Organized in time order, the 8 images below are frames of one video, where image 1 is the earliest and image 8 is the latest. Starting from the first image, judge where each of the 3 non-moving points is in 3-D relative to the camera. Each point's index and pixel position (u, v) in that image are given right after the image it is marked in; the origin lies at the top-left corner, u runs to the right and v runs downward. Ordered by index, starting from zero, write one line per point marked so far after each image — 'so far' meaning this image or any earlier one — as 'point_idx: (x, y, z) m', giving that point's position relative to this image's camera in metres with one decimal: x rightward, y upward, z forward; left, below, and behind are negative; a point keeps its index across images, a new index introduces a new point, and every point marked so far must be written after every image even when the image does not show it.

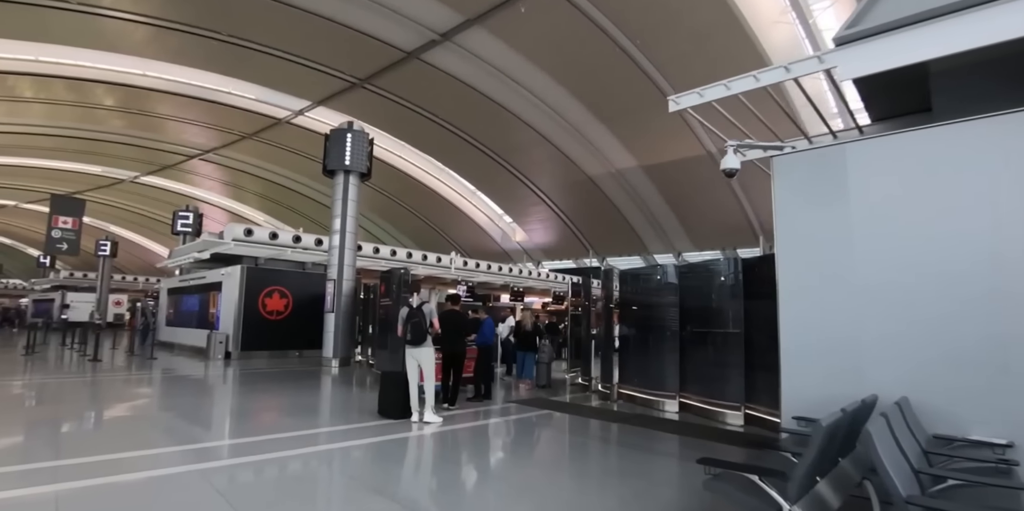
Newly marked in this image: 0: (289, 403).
0: (-3.4, -2.3, +7.7) m
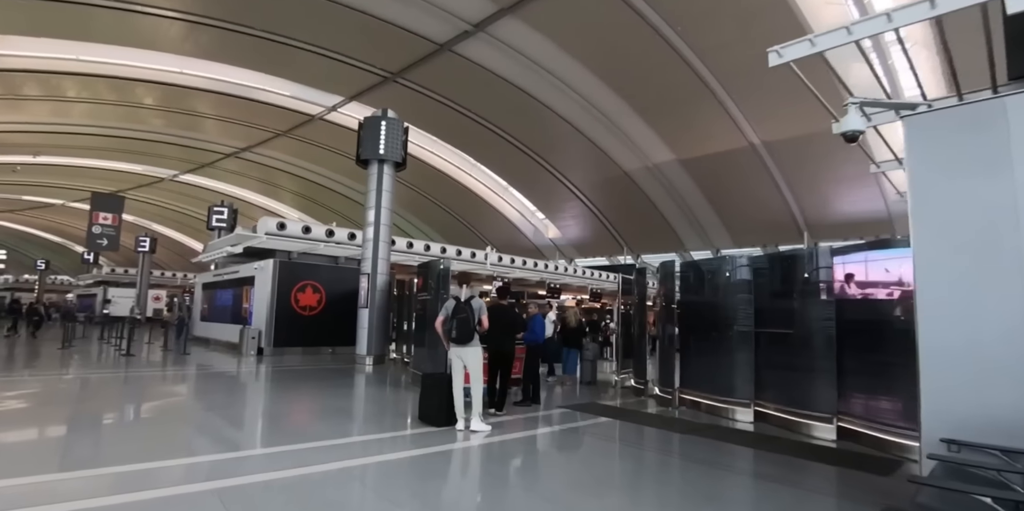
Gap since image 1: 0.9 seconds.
0: (-2.8, -2.2, +7.4) m
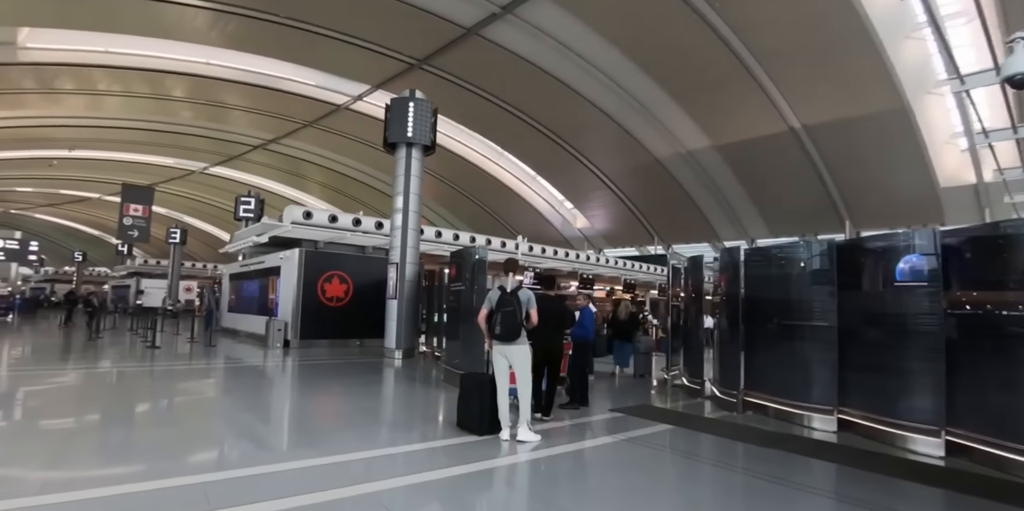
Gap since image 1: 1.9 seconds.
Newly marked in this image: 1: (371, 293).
0: (-2.3, -2.1, +7.1) m
1: (-3.9, -1.1, +14.5) m
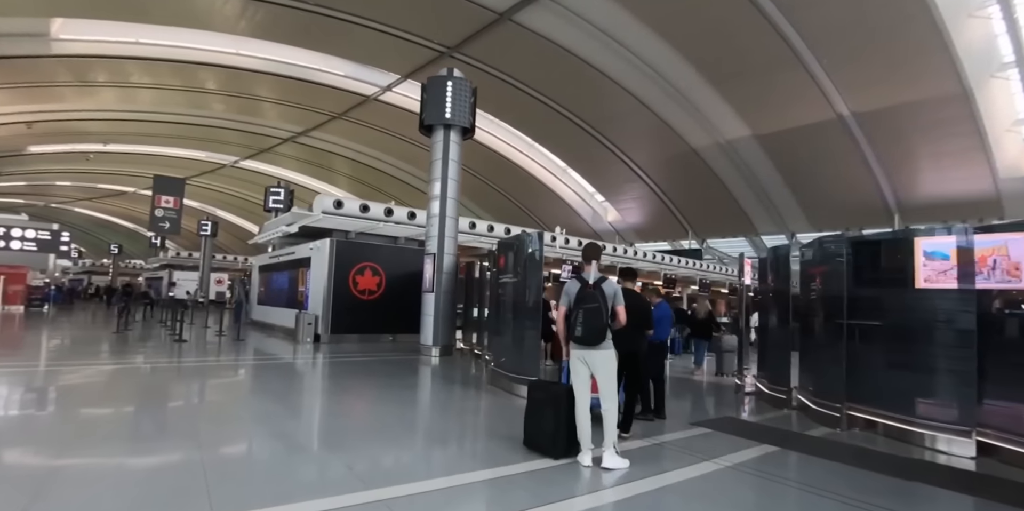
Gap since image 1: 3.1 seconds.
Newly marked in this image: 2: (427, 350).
0: (-1.7, -1.9, +6.6) m
1: (-2.9, -0.9, +14.1) m
2: (-1.6, -1.9, +10.1) m
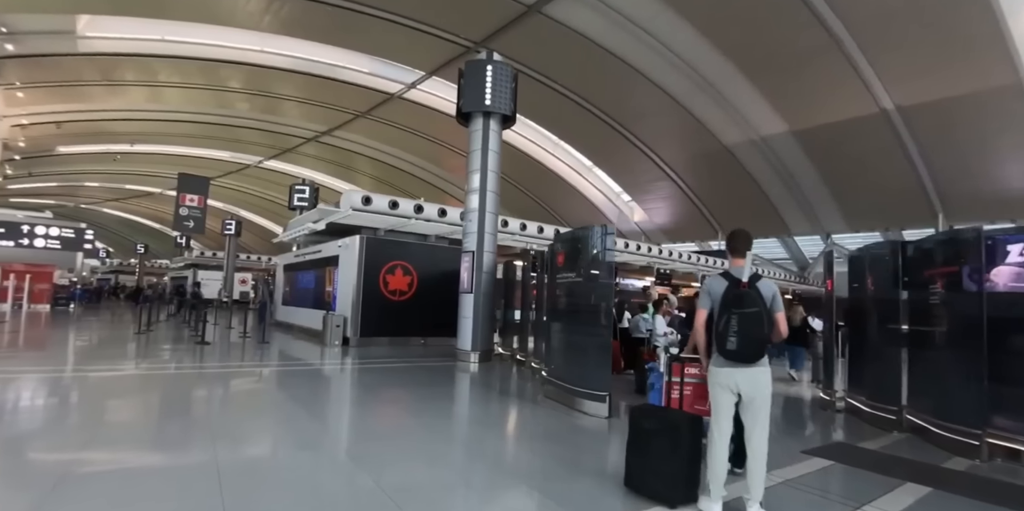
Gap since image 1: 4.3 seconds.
0: (-1.1, -1.9, +6.1) m
1: (-2.1, -0.9, +13.6) m
2: (-1.0, -1.9, +9.6) m
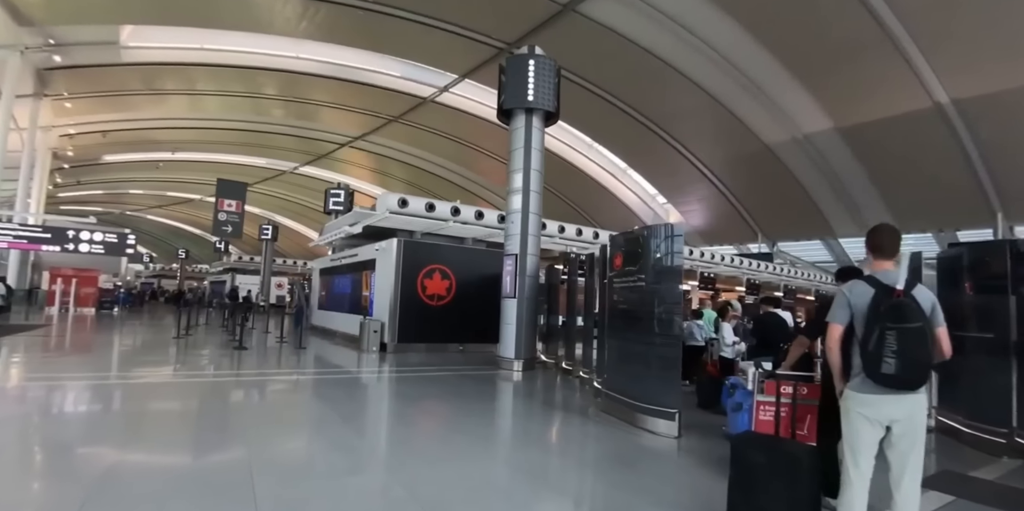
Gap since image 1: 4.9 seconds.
0: (-0.6, -1.9, +5.8) m
1: (-1.2, -1.0, +13.4) m
2: (-0.2, -2.0, +9.3) m
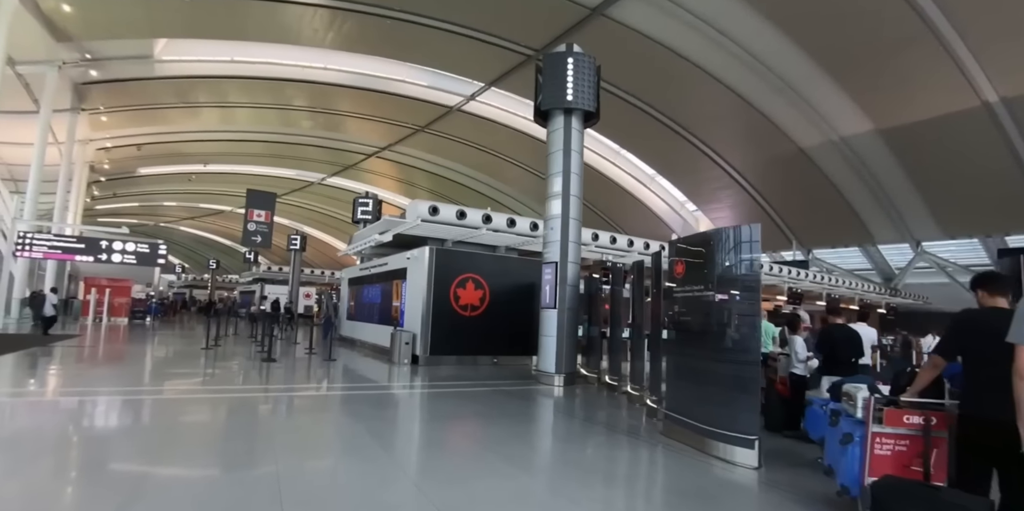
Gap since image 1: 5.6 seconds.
0: (-0.2, -2.0, +5.5) m
1: (-0.4, -1.2, +13.1) m
2: (+0.4, -2.1, +9.0) m
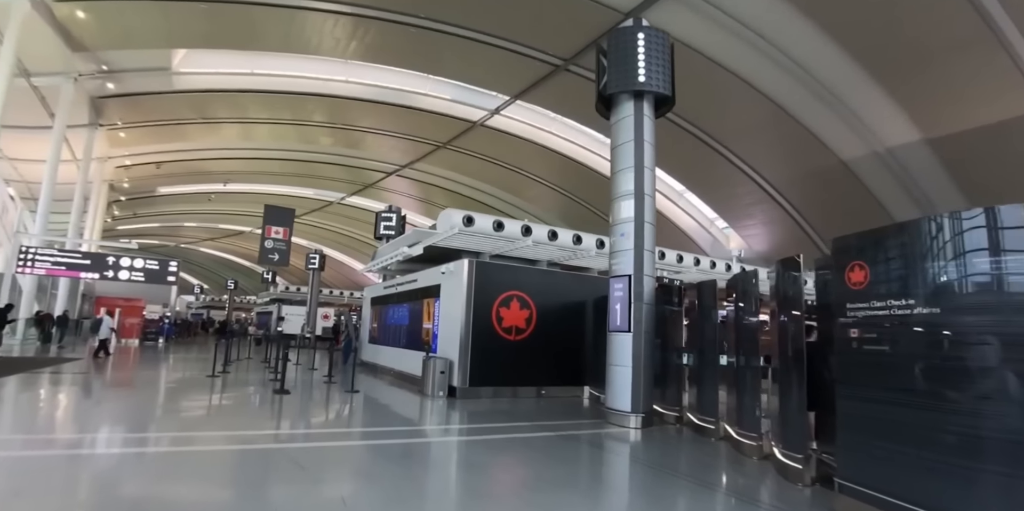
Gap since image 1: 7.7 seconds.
0: (+0.4, -2.1, +4.4) m
1: (+0.4, -1.6, +12.1) m
2: (+1.0, -2.3, +7.9) m
